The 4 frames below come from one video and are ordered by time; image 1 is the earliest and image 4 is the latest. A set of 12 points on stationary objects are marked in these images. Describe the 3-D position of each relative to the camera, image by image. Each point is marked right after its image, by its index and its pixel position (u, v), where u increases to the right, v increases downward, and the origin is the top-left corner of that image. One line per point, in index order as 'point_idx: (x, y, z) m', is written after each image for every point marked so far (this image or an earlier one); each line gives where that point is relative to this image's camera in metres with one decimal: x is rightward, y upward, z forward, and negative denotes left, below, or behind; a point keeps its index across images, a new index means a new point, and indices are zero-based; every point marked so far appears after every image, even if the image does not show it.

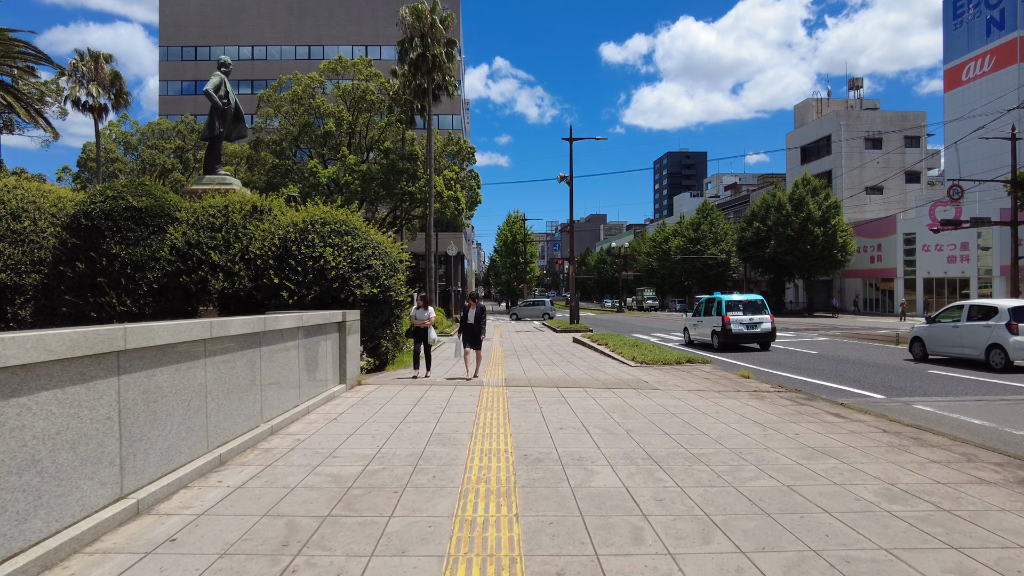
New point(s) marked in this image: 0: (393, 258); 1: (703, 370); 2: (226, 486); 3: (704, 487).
0: (-2.4, +0.6, +13.4) m
1: (+3.2, -1.4, +11.5) m
2: (-1.8, -1.3, +4.3) m
3: (+1.2, -1.3, +4.3) m
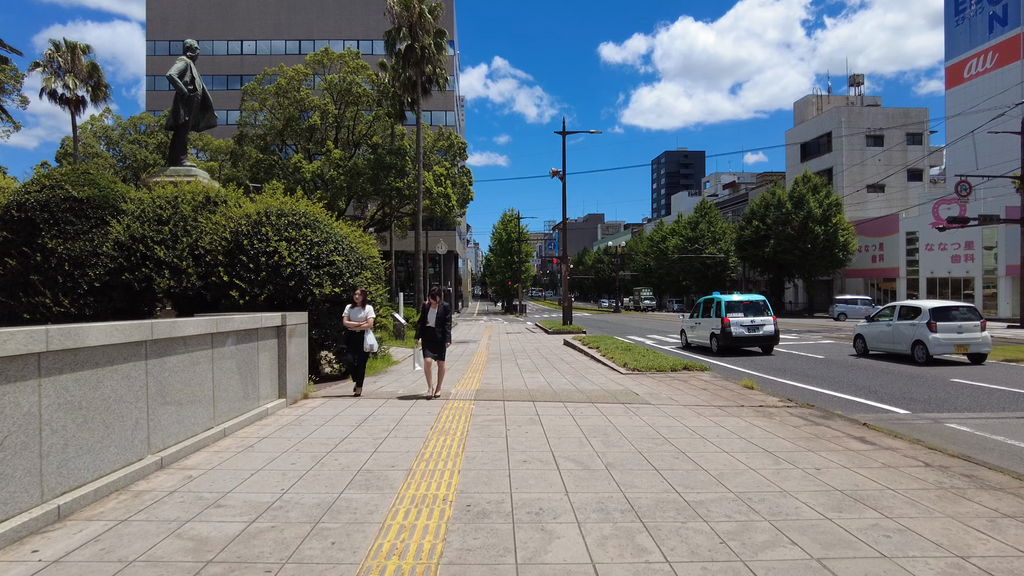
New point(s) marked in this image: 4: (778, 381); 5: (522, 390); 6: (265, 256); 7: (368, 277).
0: (-2.8, +0.6, +12.2) m
1: (+2.9, -1.4, +10.3) m
2: (-2.2, -1.2, +3.1) m
3: (+0.9, -1.2, +3.1) m
4: (+4.0, -1.4, +10.2) m
5: (+0.1, -1.4, +9.1) m
6: (-3.9, +0.5, +10.8) m
7: (-2.7, +0.2, +12.2) m
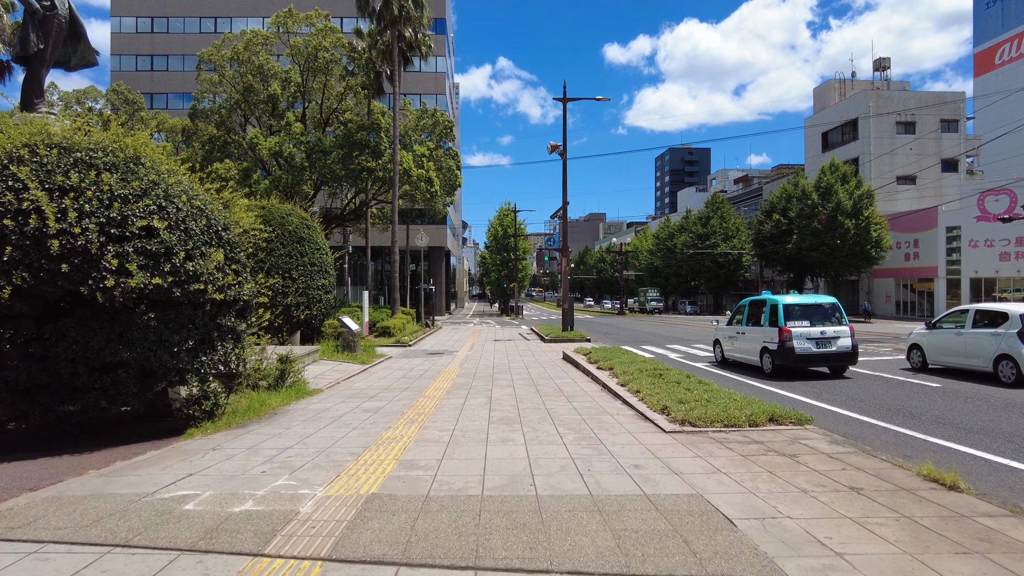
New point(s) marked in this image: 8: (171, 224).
0: (-3.2, +0.7, +7.3) m
1: (+2.5, -1.3, +5.4) m
2: (-2.6, -1.1, -1.8) m
3: (+0.4, -1.2, -1.8) m
4: (+3.6, -1.3, +5.2) m
5: (-0.3, -1.3, +4.2) m
6: (-4.3, +0.6, +5.9) m
7: (-3.0, +0.3, +7.3) m
8: (-3.3, +0.6, +6.6) m
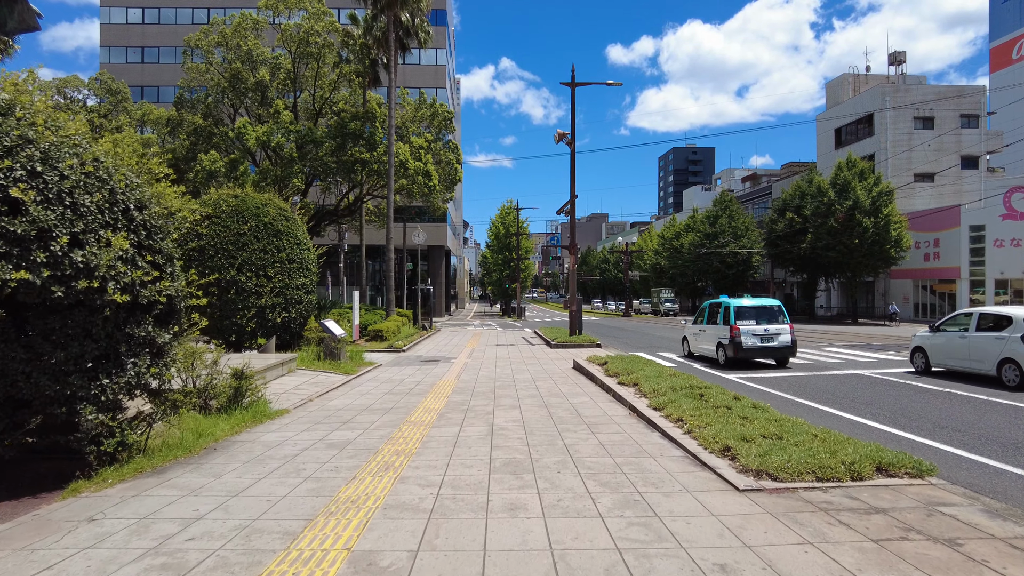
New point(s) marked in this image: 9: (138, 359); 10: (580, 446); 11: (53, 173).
0: (-3.1, +0.7, +5.4) m
1: (+2.5, -1.3, +3.5) m
2: (-2.5, -1.1, -3.7) m
3: (+0.5, -1.1, -3.7) m
4: (+3.6, -1.3, +3.3) m
5: (-0.2, -1.3, +2.3) m
6: (-4.2, +0.6, +4.0) m
7: (-3.0, +0.3, +5.4) m
8: (-3.2, +0.6, +4.7) m
9: (-3.1, -0.6, +5.6) m
10: (+0.6, -1.4, +6.0) m
11: (-3.3, +0.8, +4.9) m
